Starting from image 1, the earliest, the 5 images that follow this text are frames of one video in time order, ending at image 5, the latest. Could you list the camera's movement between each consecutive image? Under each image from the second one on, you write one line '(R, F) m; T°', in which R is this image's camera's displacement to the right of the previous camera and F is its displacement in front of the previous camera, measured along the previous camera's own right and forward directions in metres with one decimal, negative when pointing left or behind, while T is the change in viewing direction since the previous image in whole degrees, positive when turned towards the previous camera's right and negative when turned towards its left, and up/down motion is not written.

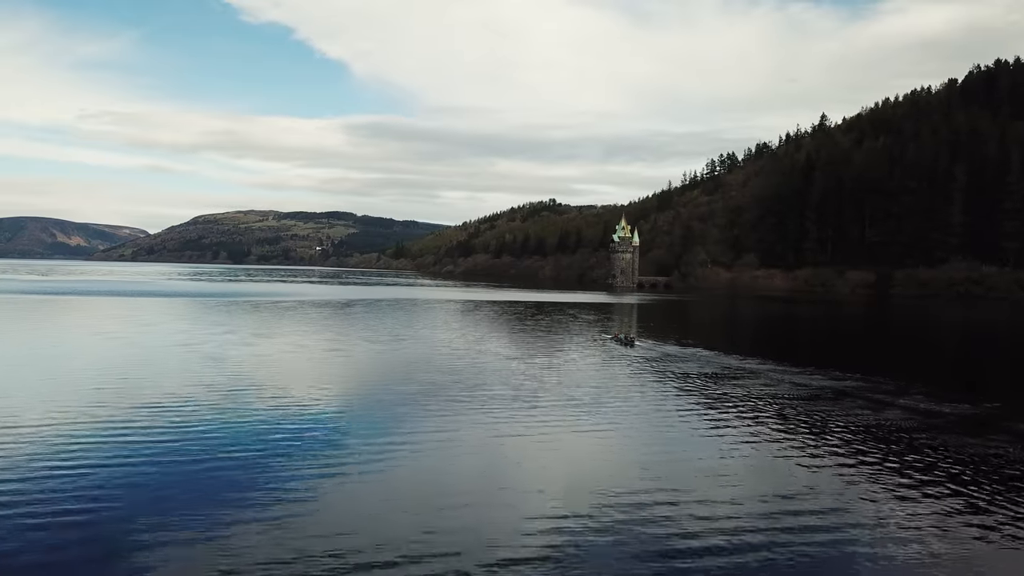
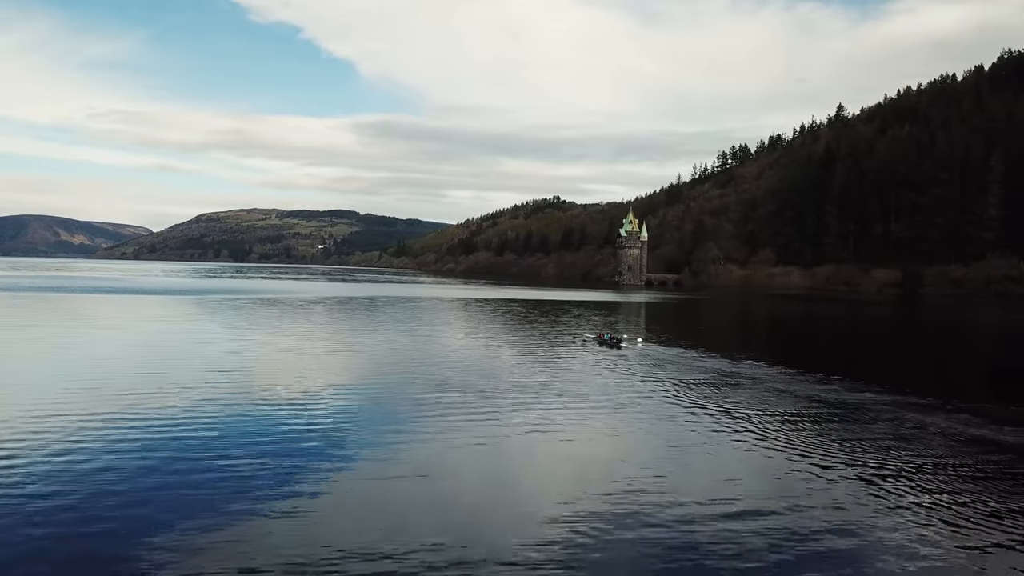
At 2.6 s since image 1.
(+1.0, +5.7) m; -1°
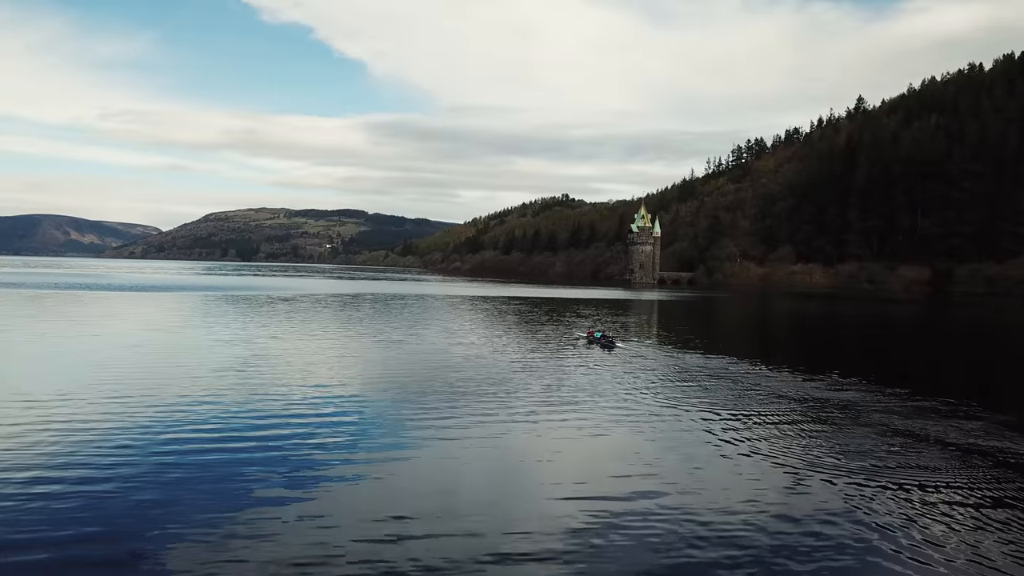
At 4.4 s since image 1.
(+0.6, +4.1) m; -1°
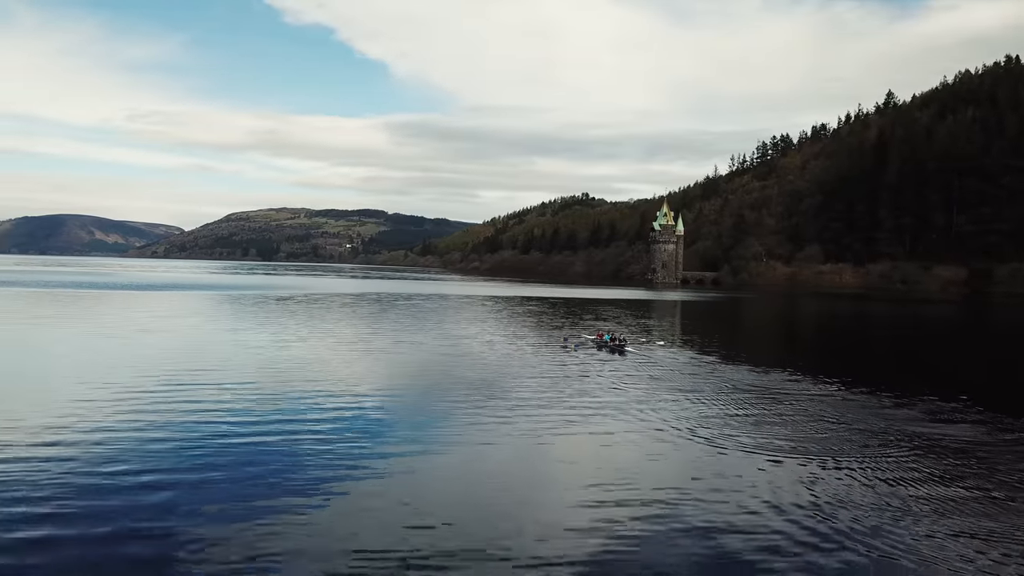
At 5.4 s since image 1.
(+0.2, +1.9) m; -2°
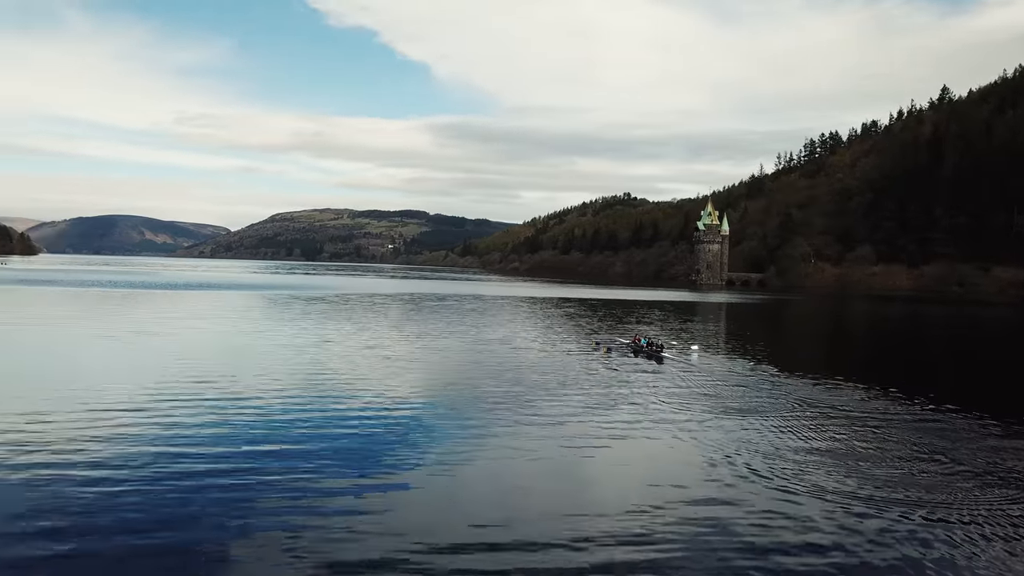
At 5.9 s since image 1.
(+0.2, +1.2) m; -3°
